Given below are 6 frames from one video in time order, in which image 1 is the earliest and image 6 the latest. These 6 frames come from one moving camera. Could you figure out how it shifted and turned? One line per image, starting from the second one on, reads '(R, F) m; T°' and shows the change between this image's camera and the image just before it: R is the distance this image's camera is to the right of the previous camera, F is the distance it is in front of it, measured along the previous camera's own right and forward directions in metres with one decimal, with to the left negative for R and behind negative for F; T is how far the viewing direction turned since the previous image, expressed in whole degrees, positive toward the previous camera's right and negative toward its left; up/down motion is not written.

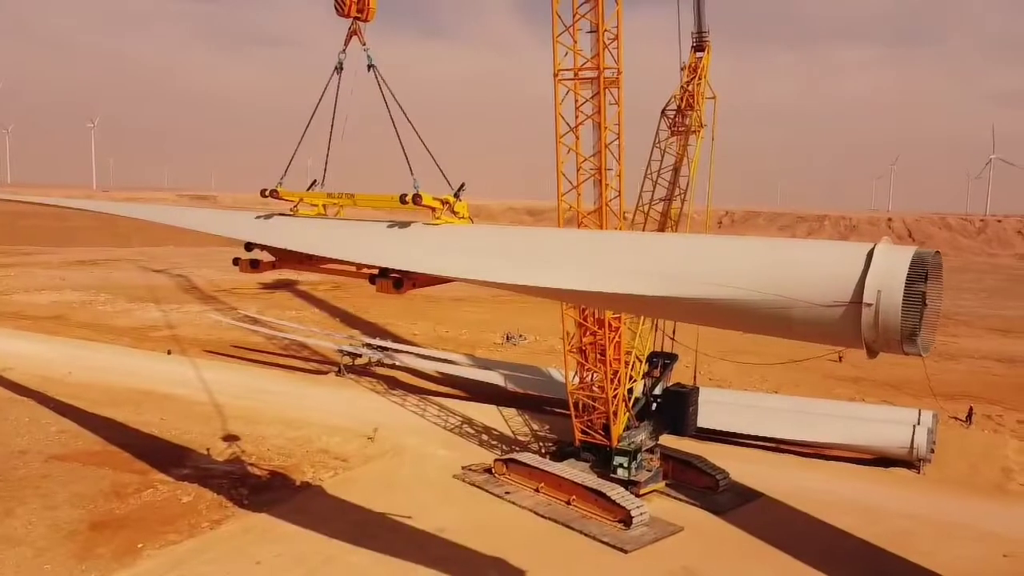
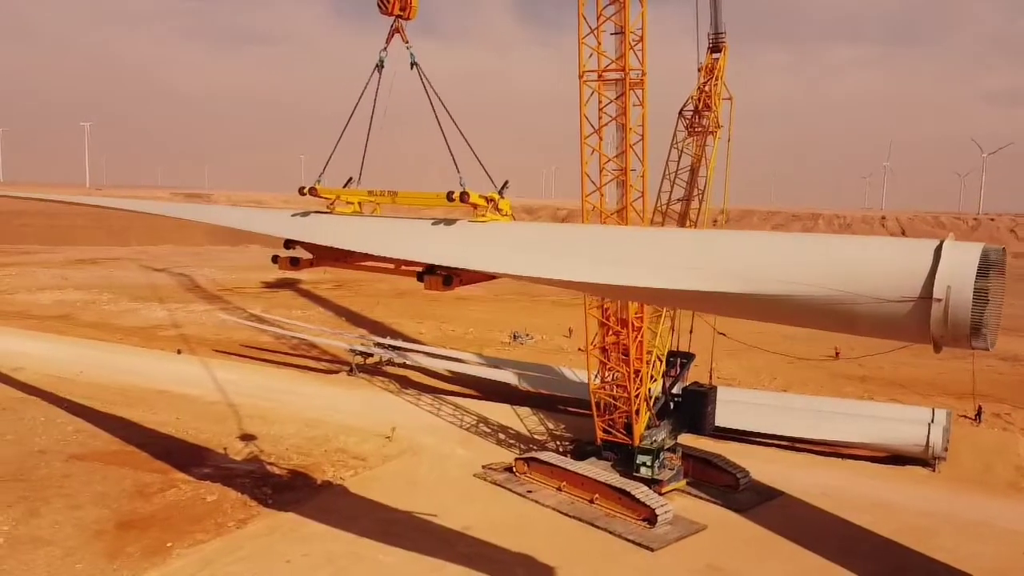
(-0.3, 0.0) m; 0°
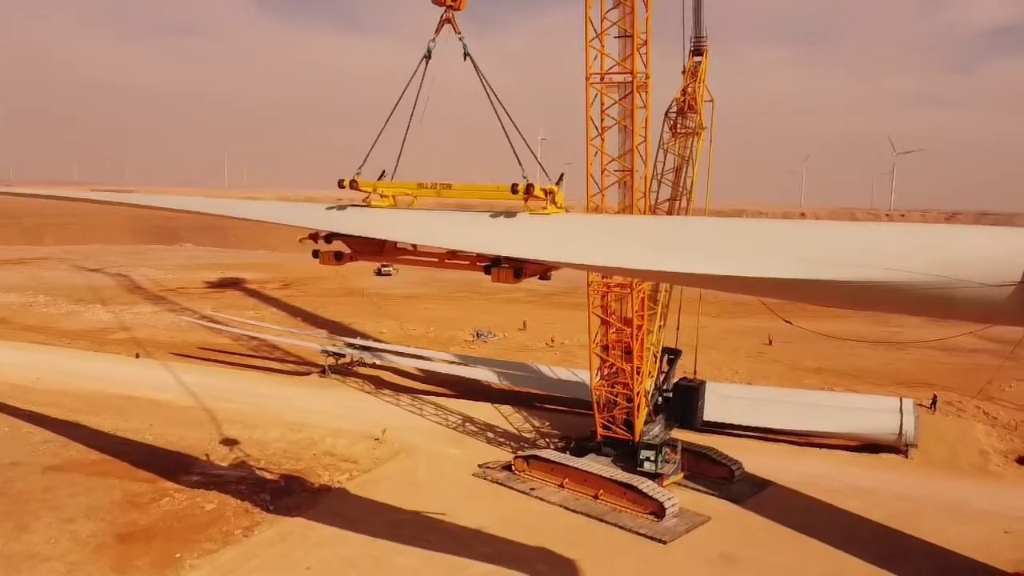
(-0.9, +0.1) m; +5°
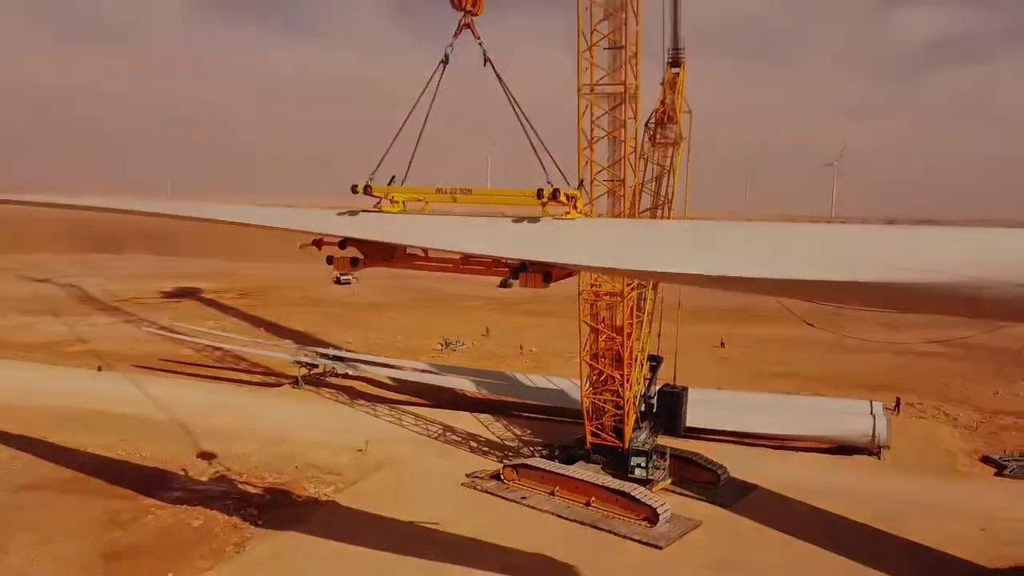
(-0.5, 0.0) m; +3°
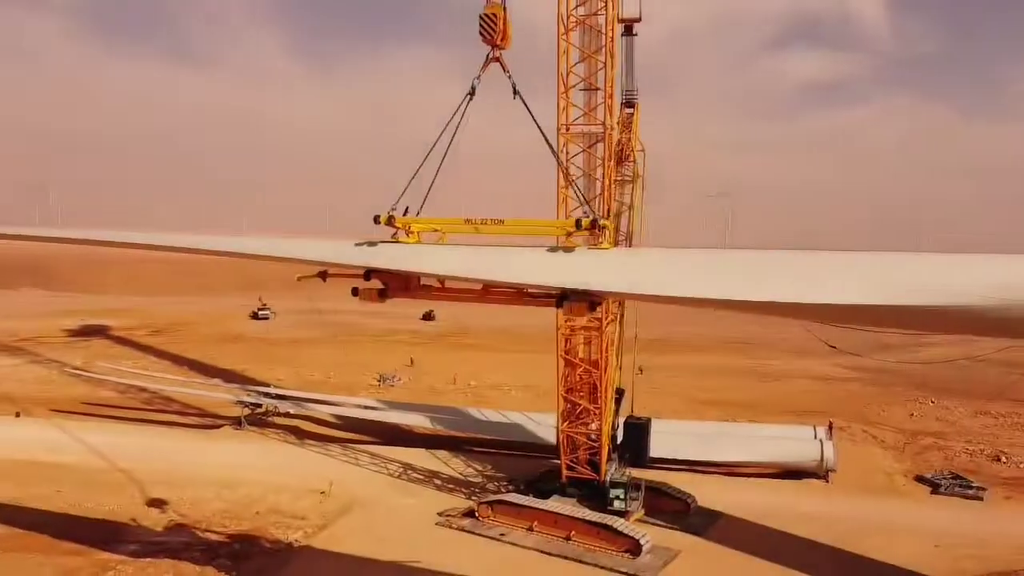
(-0.9, 0.0) m; +7°
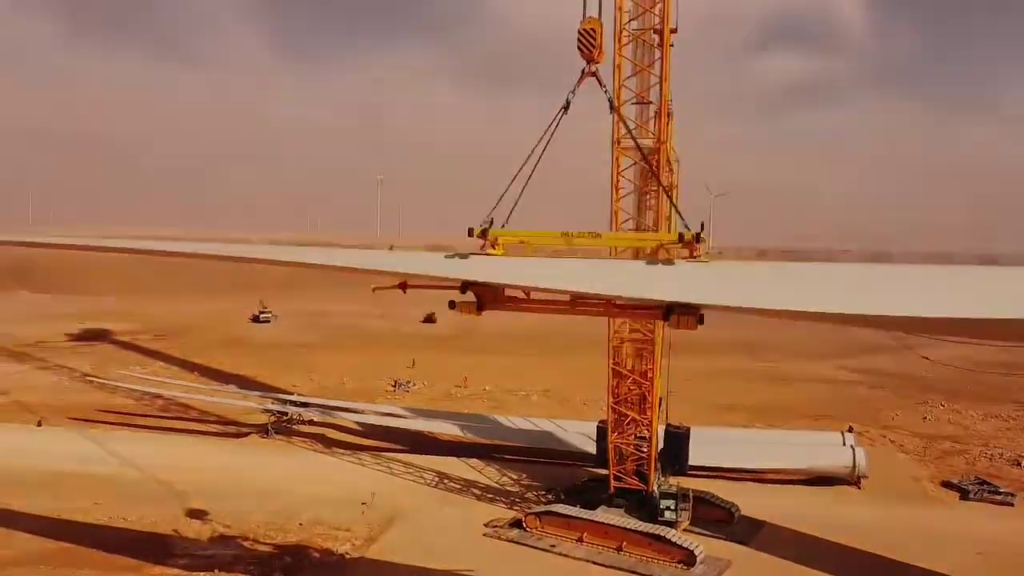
(-0.8, 0.0) m; +1°
